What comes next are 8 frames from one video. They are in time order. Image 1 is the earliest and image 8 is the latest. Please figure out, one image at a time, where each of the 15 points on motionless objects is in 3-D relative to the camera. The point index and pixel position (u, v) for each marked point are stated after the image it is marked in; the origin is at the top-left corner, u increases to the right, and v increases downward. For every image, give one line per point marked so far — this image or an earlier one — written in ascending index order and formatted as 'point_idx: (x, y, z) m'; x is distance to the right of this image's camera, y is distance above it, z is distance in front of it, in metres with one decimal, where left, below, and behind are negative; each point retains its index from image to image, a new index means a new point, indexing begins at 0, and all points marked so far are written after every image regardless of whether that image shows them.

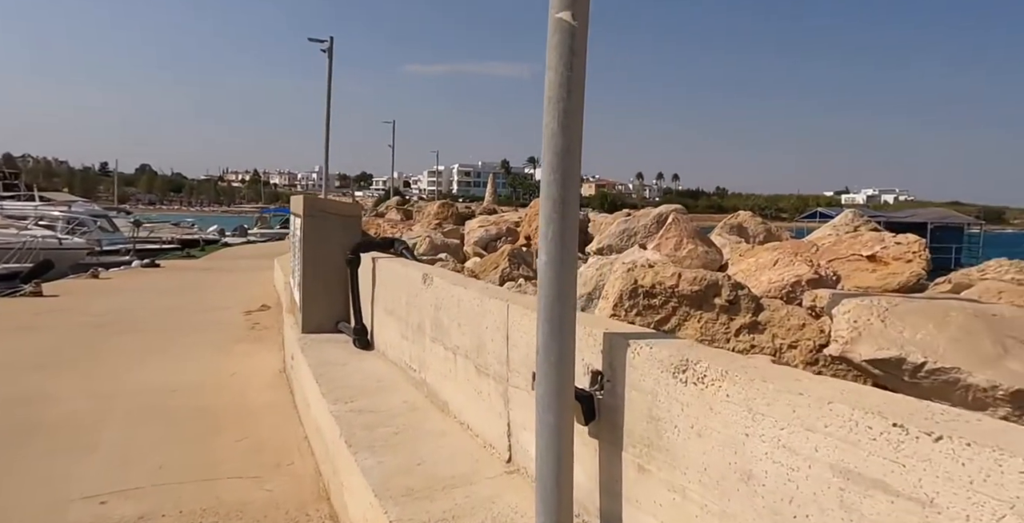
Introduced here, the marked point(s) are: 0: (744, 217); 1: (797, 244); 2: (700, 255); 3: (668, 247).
0: (+3.2, +0.6, +9.5) m
1: (+2.8, +0.2, +6.8) m
2: (+1.9, +0.1, +7.1) m
3: (+1.6, +0.2, +7.3) m
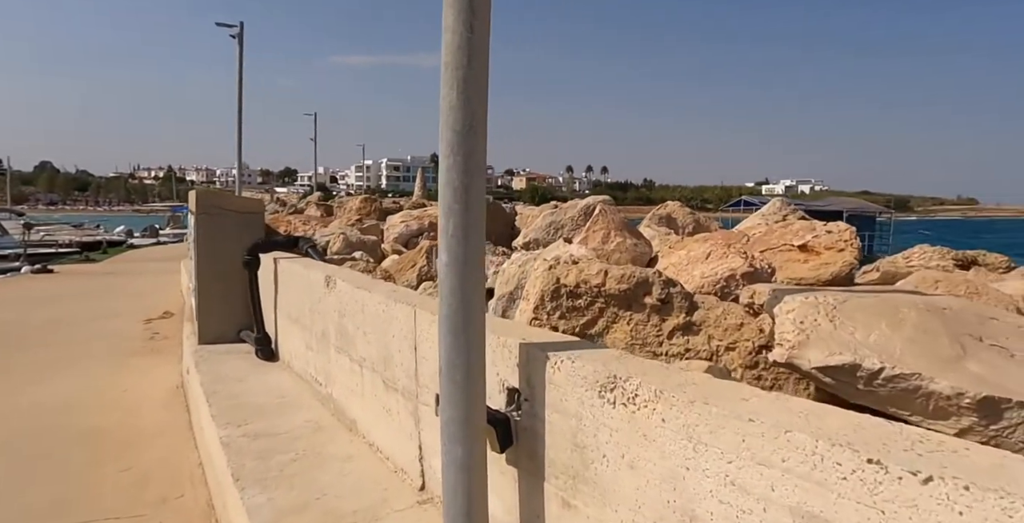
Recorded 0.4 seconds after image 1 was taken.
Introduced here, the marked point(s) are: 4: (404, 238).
0: (+2.1, +0.7, +9.2) m
1: (+2.0, +0.3, +6.5) m
2: (+1.1, +0.1, +6.8) m
3: (+0.8, +0.2, +6.9) m
4: (-1.6, +0.4, +10.2) m
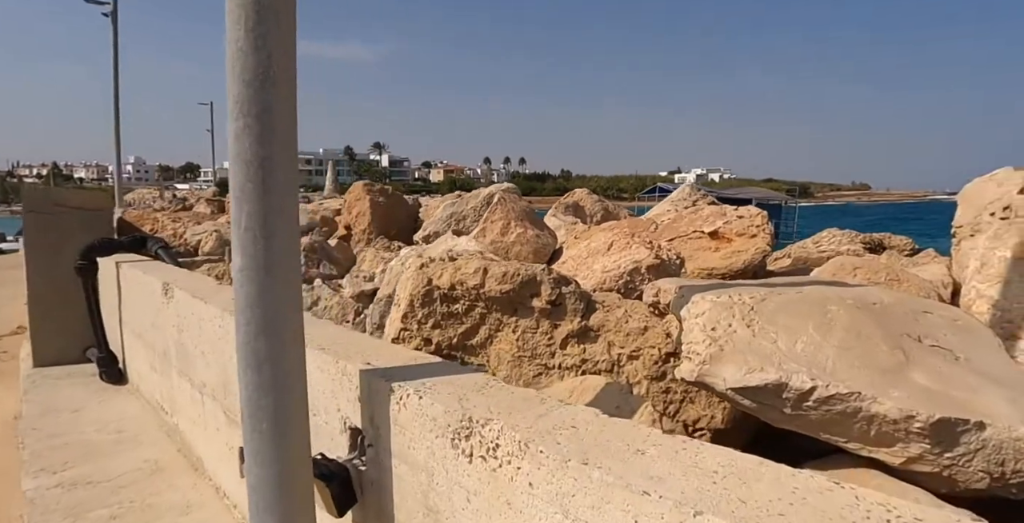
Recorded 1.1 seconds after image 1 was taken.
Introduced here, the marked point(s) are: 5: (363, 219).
0: (+0.8, +0.8, +8.7) m
1: (+1.1, +0.3, +6.0) m
2: (+0.2, +0.2, +6.2) m
3: (-0.2, +0.3, +6.3) m
4: (-2.9, +0.4, +9.2) m
5: (-2.0, +0.7, +9.4) m
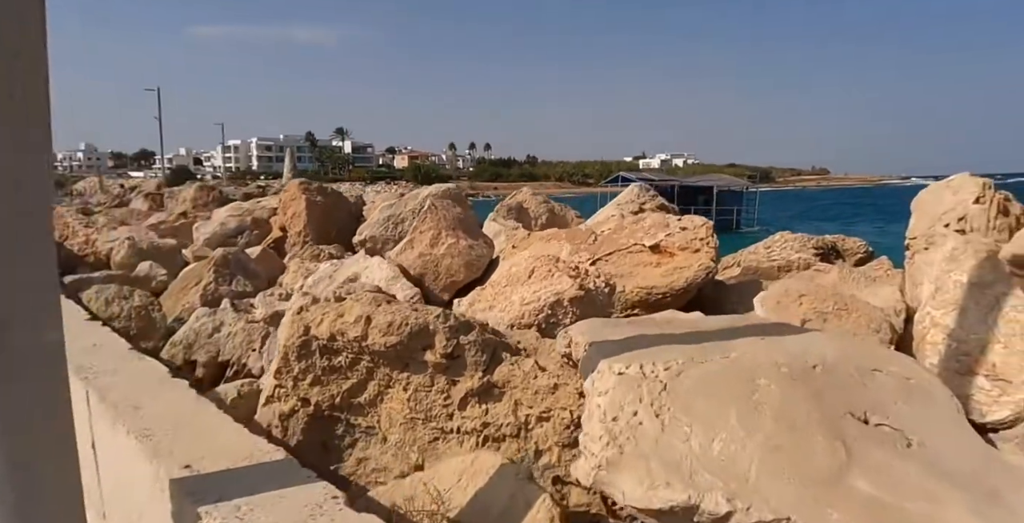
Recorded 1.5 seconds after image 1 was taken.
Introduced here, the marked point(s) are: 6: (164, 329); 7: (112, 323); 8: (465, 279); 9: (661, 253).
0: (+0.1, +0.8, +8.2) m
1: (+0.5, +0.2, +5.6) m
2: (-0.4, +0.1, +5.7) m
3: (-0.8, +0.2, +5.8) m
4: (-3.7, +0.3, +8.6) m
5: (-2.8, +0.6, +8.8) m
6: (-2.5, -0.5, +4.9) m
7: (-2.7, -0.4, +4.8) m
8: (-0.4, -0.1, +5.7) m
9: (+1.1, +0.1, +5.0) m
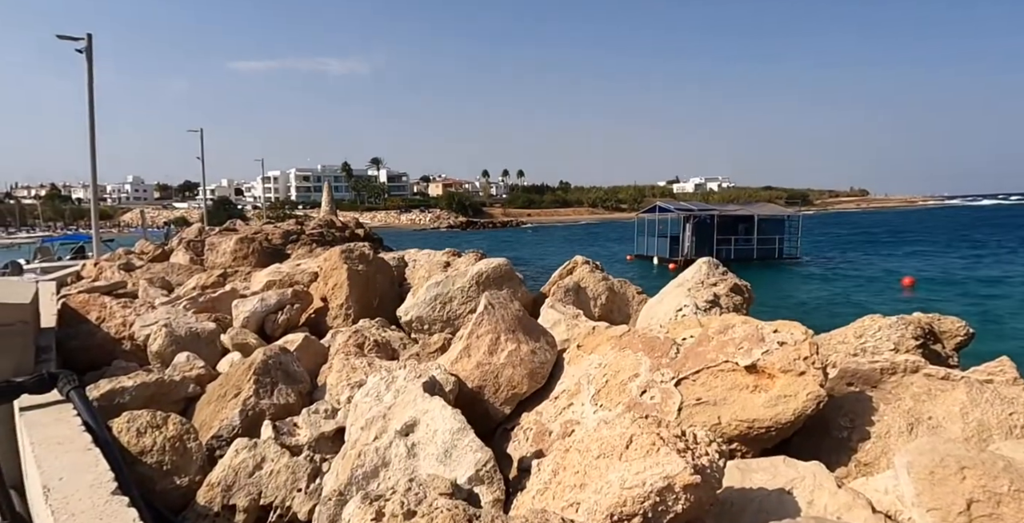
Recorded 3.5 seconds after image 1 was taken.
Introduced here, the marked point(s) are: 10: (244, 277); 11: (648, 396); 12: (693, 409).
0: (+0.8, -0.1, +7.7) m
1: (+1.0, -0.6, +5.0) m
2: (+0.1, -0.7, +5.1) m
3: (-0.2, -0.7, +5.2) m
4: (-3.0, -0.7, +8.2) m
5: (-2.1, -0.4, +8.3) m
6: (-2.0, -1.3, +4.4) m
7: (-2.3, -1.2, +4.3) m
8: (+0.1, -0.9, +5.1) m
9: (+1.6, -0.7, +4.4) m
10: (-4.7, -0.3, +12.0) m
11: (+0.9, -0.9, +4.5) m
12: (+1.1, -0.9, +4.3) m
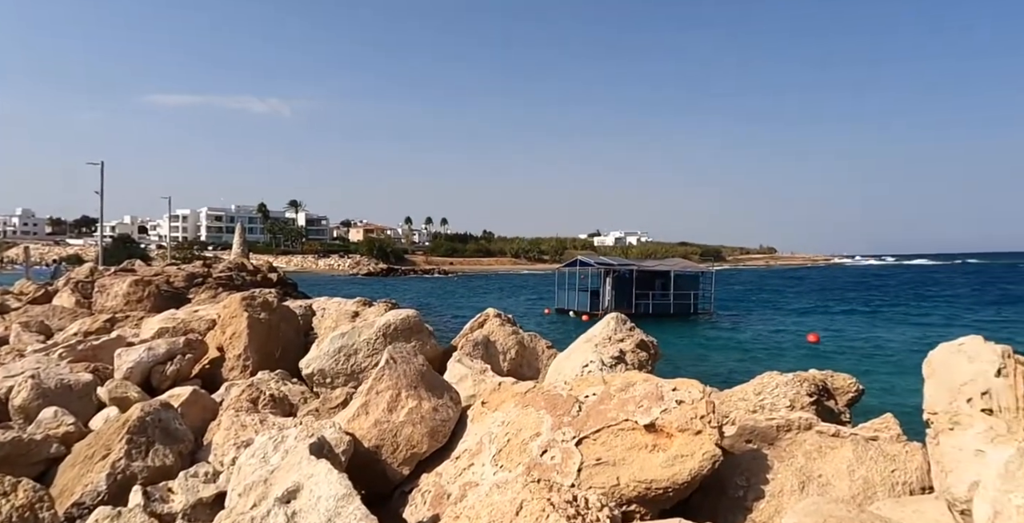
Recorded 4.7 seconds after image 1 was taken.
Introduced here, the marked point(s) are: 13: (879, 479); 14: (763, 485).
0: (-0.2, -0.7, +7.6) m
1: (+0.3, -1.0, +4.9) m
2: (-0.6, -1.1, +5.0) m
3: (-1.0, -1.1, +5.0) m
4: (-4.0, -1.2, +7.6) m
5: (-3.2, -0.9, +7.9) m
6: (-2.6, -1.6, +4.0) m
7: (-2.9, -1.5, +3.8) m
8: (-0.6, -1.3, +4.9) m
9: (+0.9, -1.1, +4.4) m
10: (-6.1, -1.0, +11.3) m
11: (+0.2, -1.2, +4.4) m
12: (+0.5, -1.3, +4.2) m
13: (+2.4, -1.4, +4.5) m
14: (+1.6, -1.5, +4.5) m
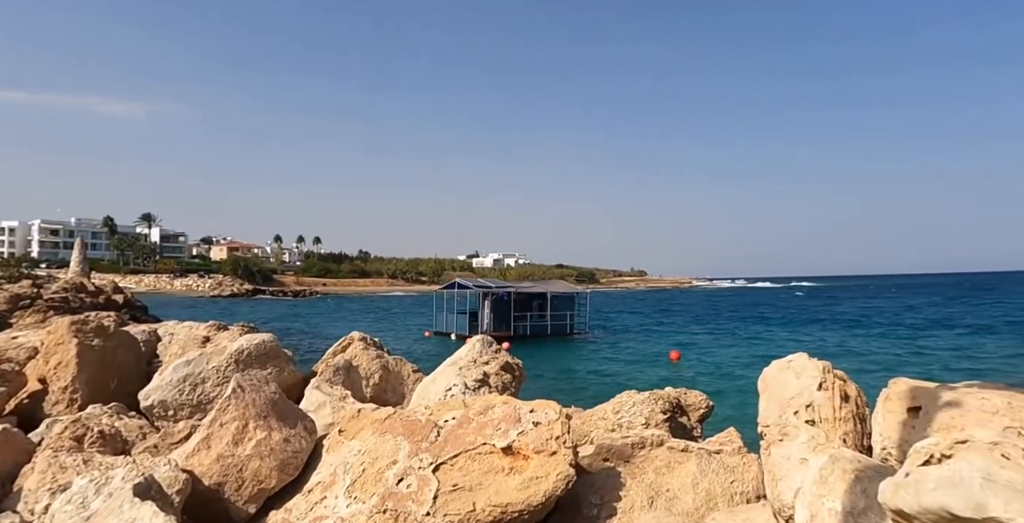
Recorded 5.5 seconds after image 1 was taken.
0: (-1.7, -0.9, +7.4) m
1: (-0.7, -1.1, +4.8) m
2: (-1.6, -1.3, +4.7) m
3: (-1.9, -1.2, +4.7) m
4: (-5.4, -1.4, +6.8) m
5: (-4.6, -1.2, +7.2) m
6: (-3.4, -1.7, +3.4) m
7: (-3.6, -1.6, +3.2) m
8: (-1.6, -1.5, +4.6) m
9: (0.0, -1.2, +4.4) m
10: (-8.1, -1.3, +10.0) m
11: (-0.7, -1.4, +4.3) m
12: (-0.4, -1.4, +4.2) m
13: (+1.4, -1.6, +4.8) m
14: (+0.7, -1.6, +4.6) m
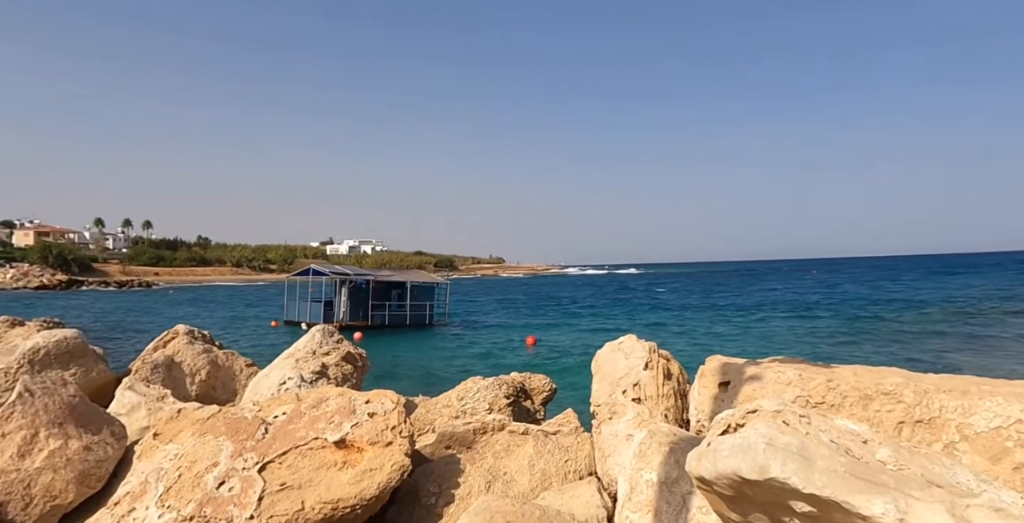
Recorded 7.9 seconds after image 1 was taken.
0: (-3.3, -0.8, +6.8) m
1: (-1.8, -1.0, +4.5) m
2: (-2.7, -1.2, +4.2) m
3: (-3.0, -1.1, +4.2) m
4: (-6.8, -1.3, +5.4) m
5: (-6.1, -1.1, +6.0) m
6: (-4.2, -1.6, +2.6) m
7: (-4.3, -1.6, +2.3) m
8: (-2.6, -1.4, +4.2) m
9: (-1.0, -1.1, +4.2) m
10: (-10.2, -1.2, +8.0) m
11: (-1.7, -1.3, +4.0) m
12: (-1.4, -1.3, +4.0) m
13: (+0.3, -1.5, +4.9) m
14: (-0.4, -1.5, +4.6) m
